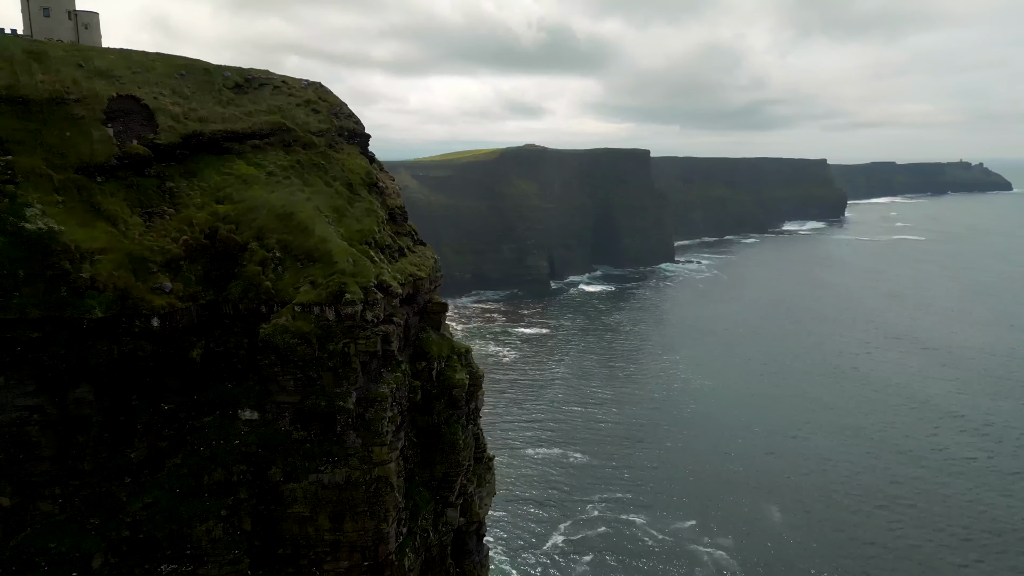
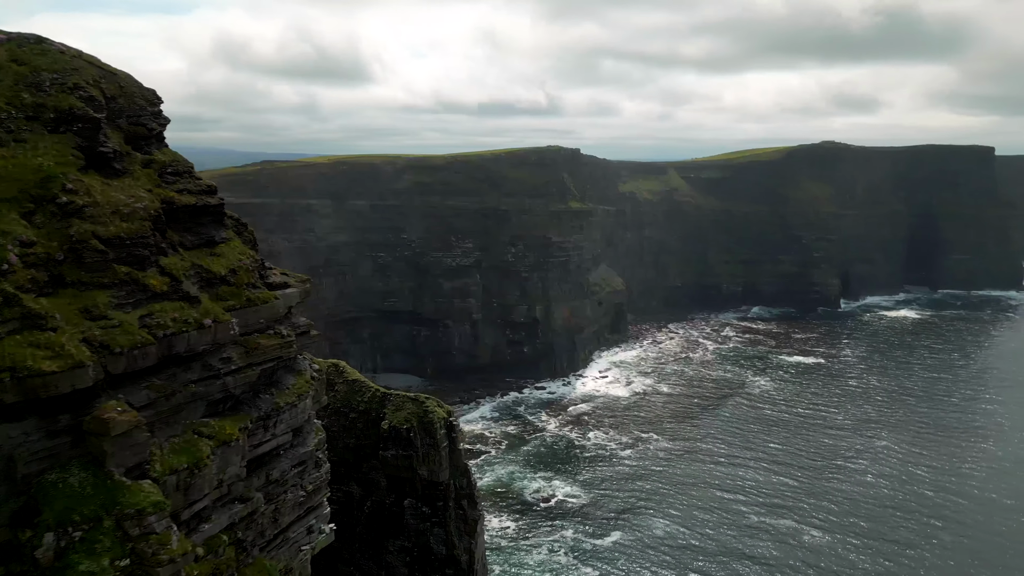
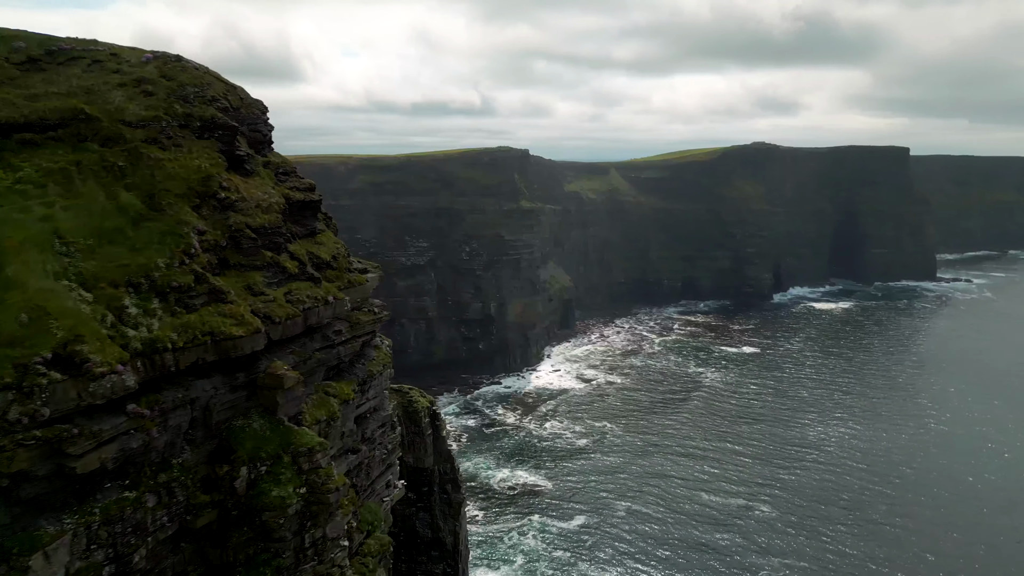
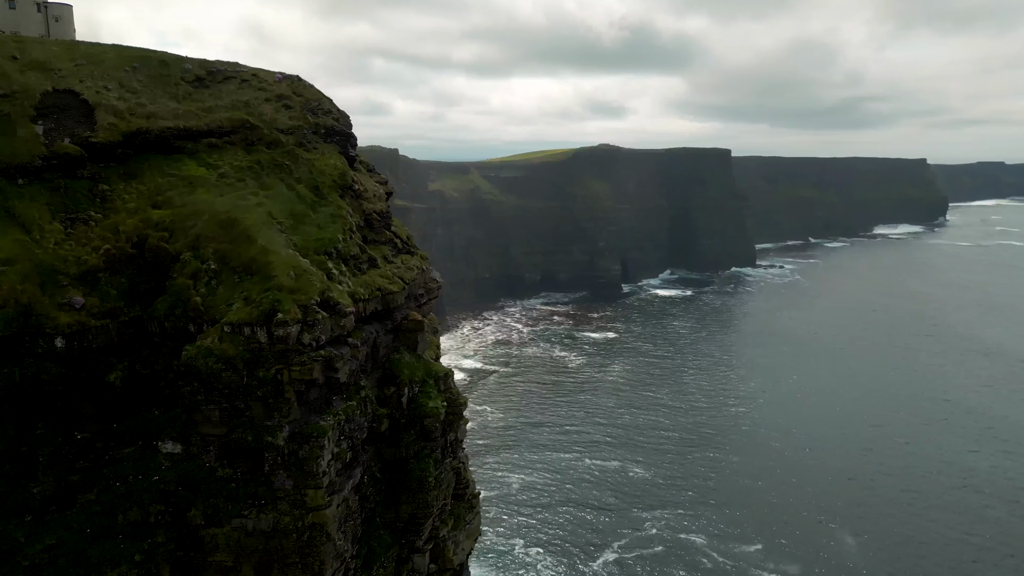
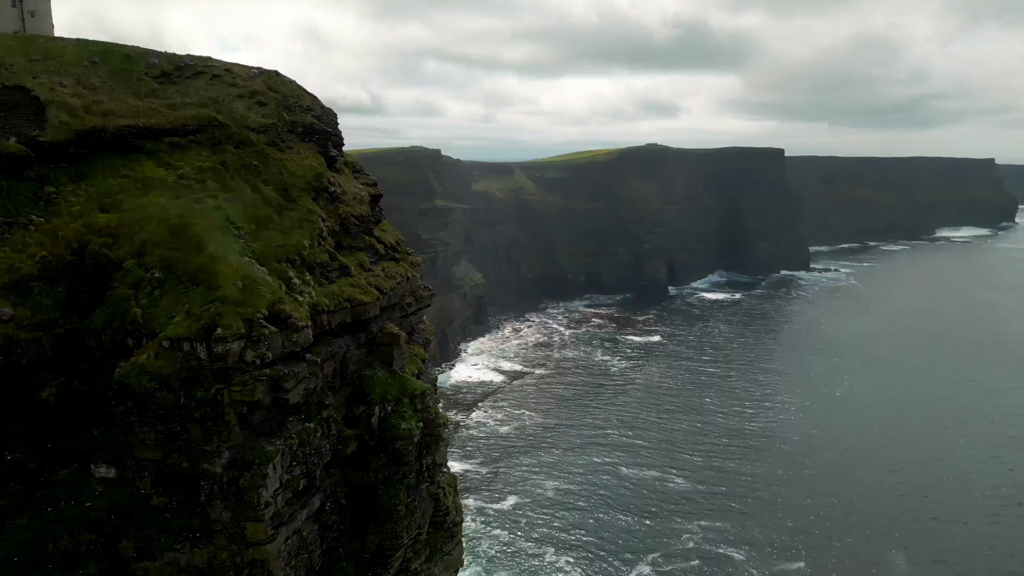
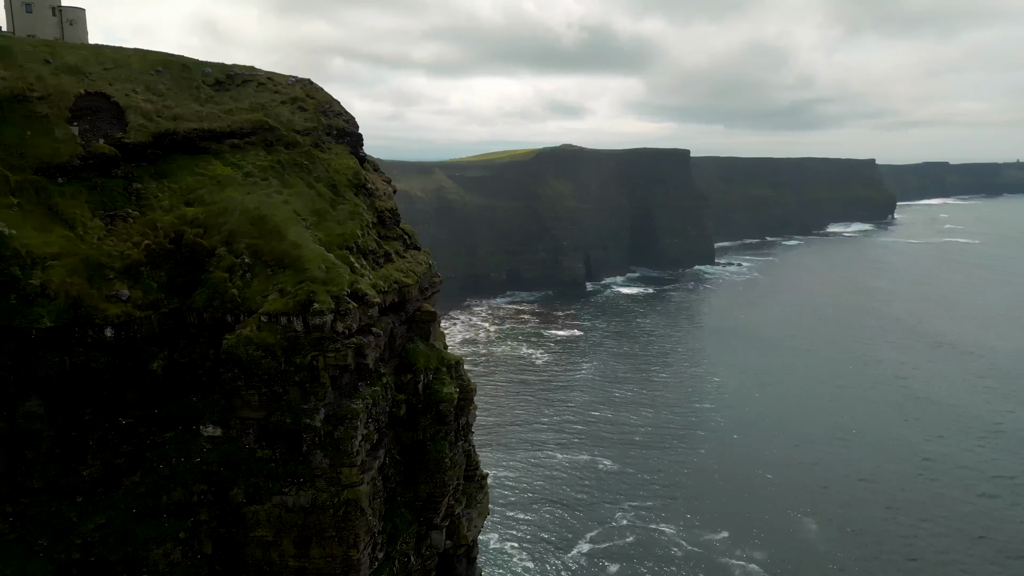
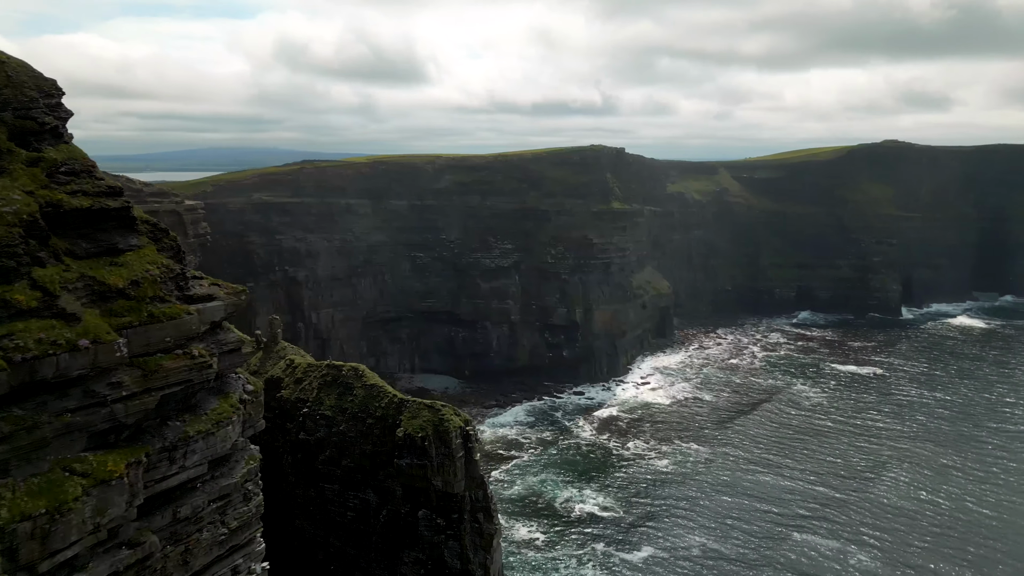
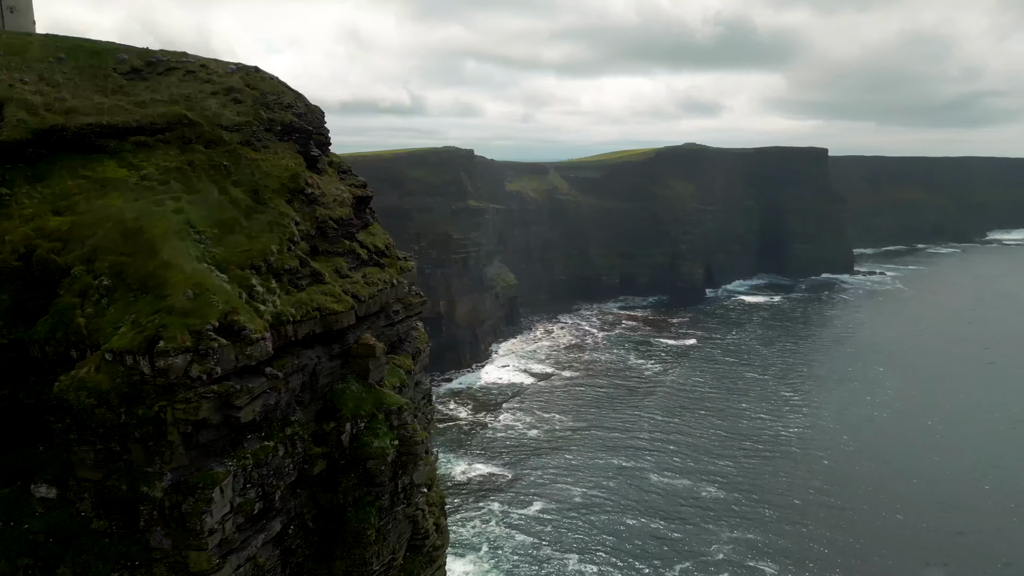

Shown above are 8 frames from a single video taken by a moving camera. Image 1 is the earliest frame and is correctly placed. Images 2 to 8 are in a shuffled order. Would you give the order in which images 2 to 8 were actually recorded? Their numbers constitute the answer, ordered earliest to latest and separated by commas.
6, 4, 5, 8, 3, 2, 7
